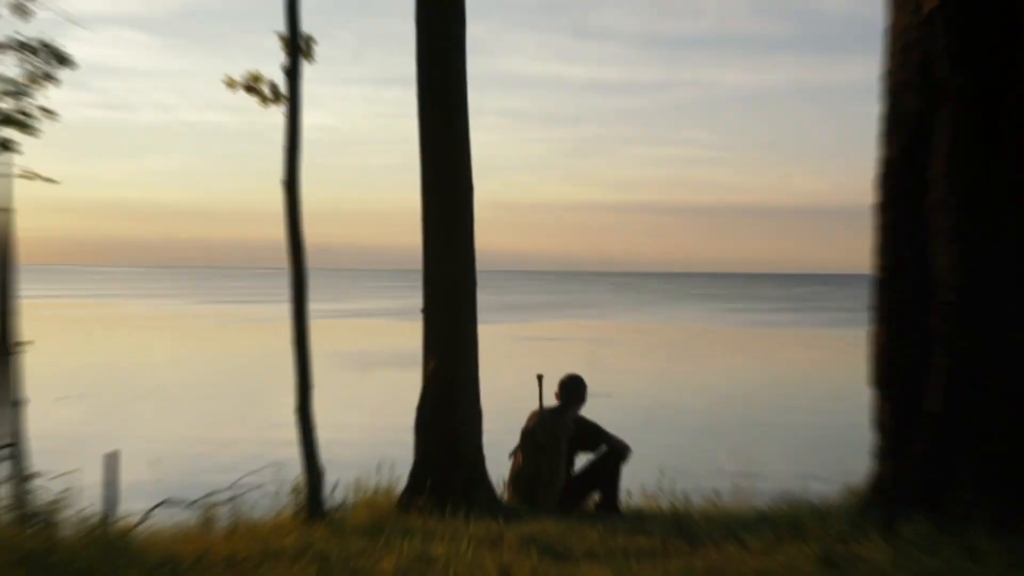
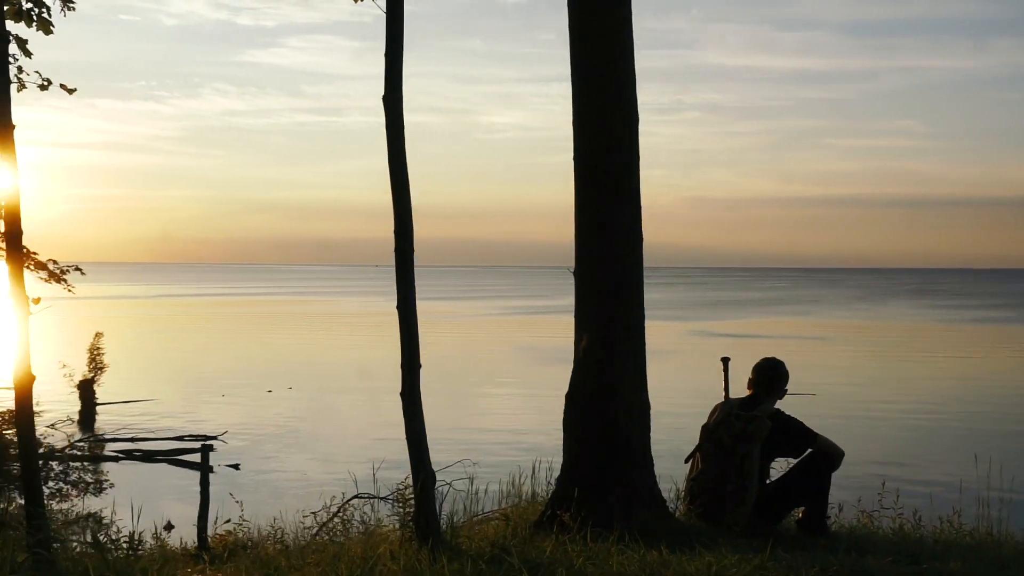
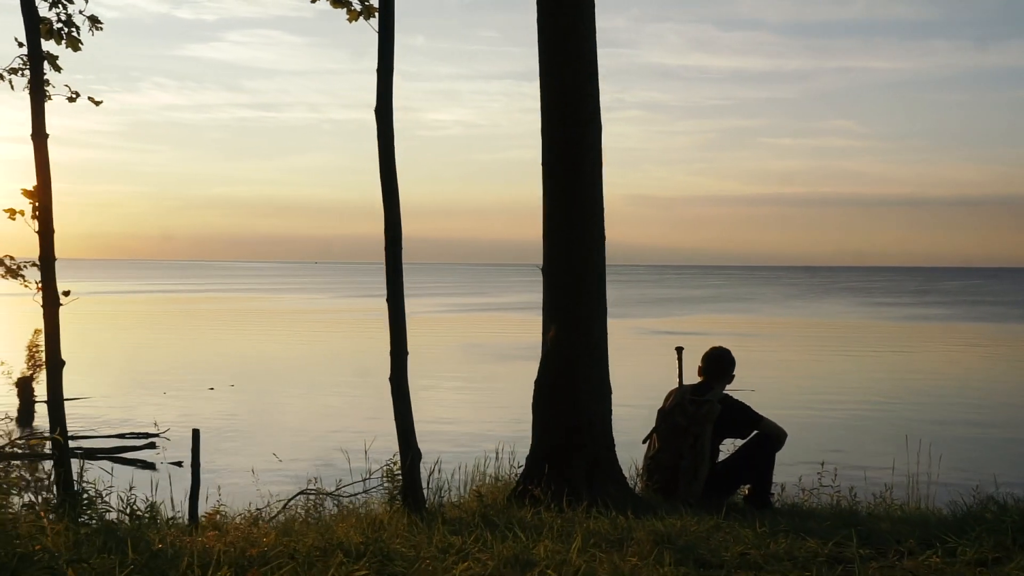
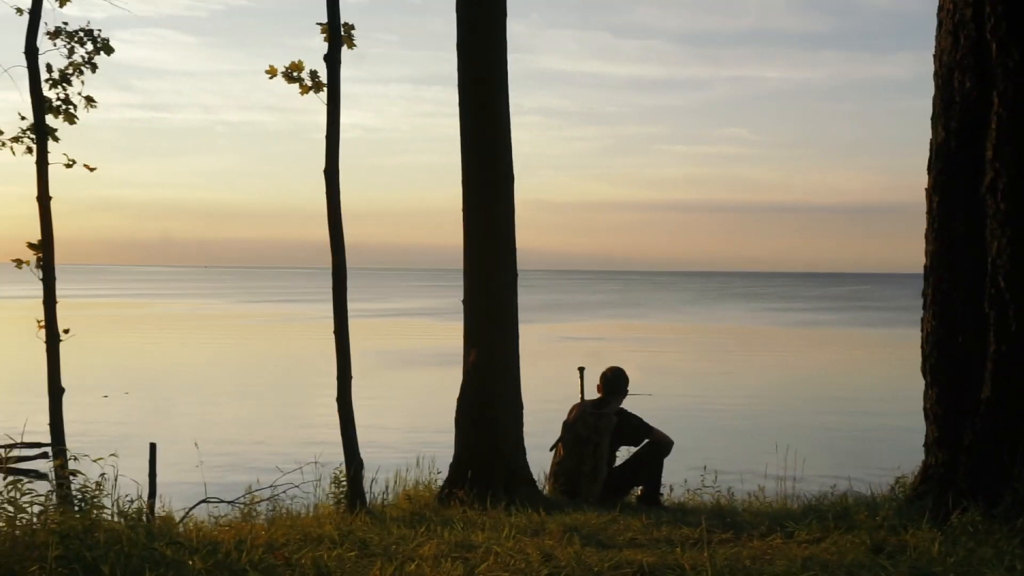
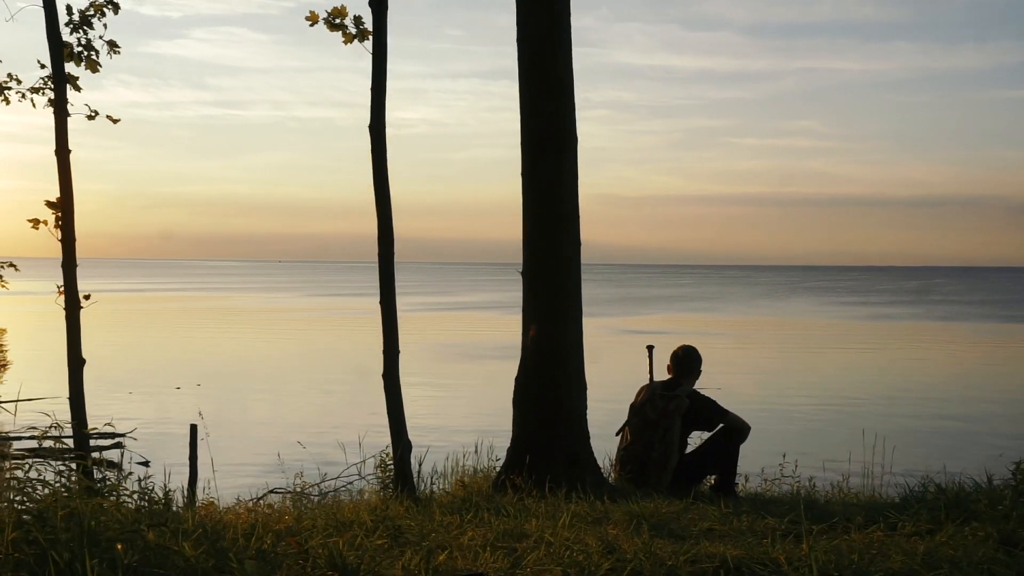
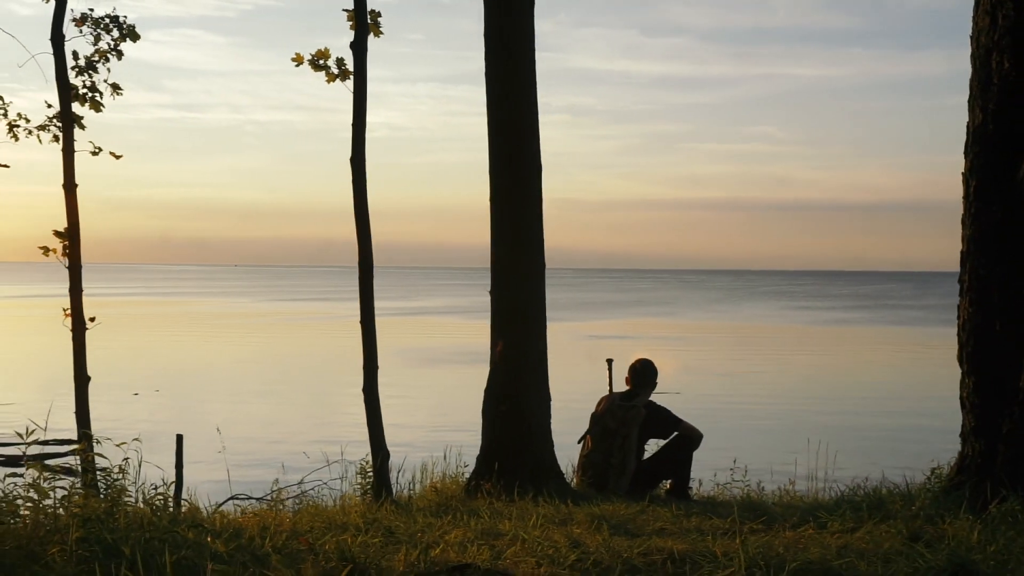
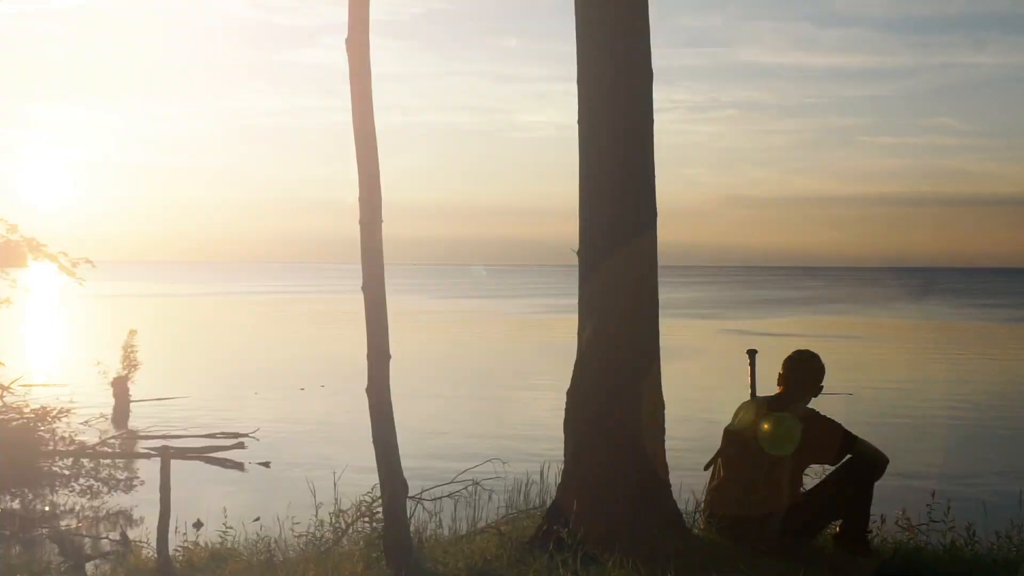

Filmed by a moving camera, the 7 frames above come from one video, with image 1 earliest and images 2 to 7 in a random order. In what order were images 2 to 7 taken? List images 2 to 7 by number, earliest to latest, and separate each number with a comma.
4, 6, 5, 3, 2, 7
